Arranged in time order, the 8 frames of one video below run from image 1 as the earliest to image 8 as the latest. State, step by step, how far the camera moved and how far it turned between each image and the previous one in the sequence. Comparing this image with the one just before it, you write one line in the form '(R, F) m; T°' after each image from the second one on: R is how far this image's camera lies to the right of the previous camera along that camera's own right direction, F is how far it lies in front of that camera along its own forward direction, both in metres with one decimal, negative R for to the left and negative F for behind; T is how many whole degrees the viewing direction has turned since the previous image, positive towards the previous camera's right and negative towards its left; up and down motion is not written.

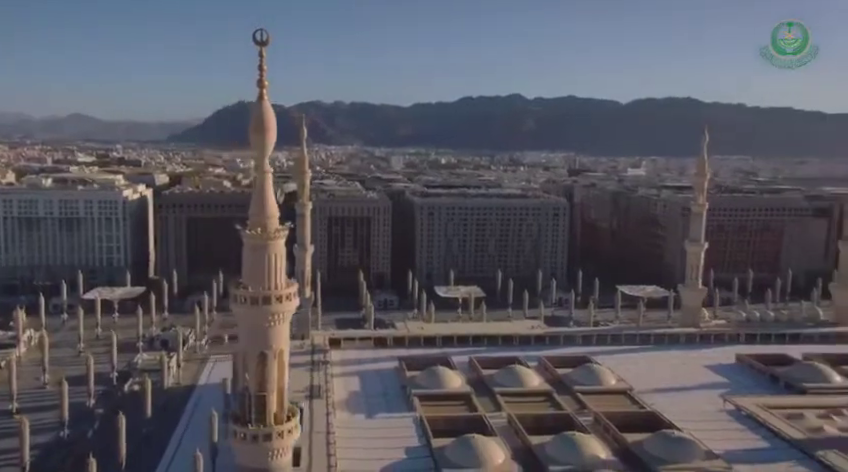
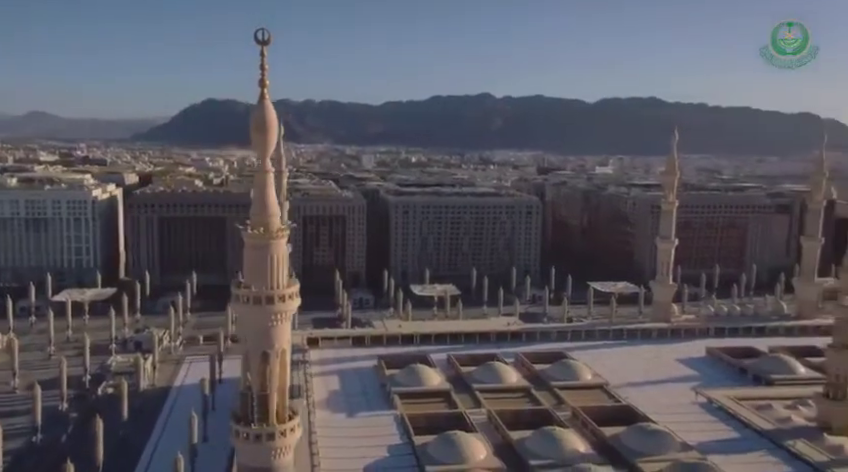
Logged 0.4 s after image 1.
(-0.8, -0.2) m; +3°
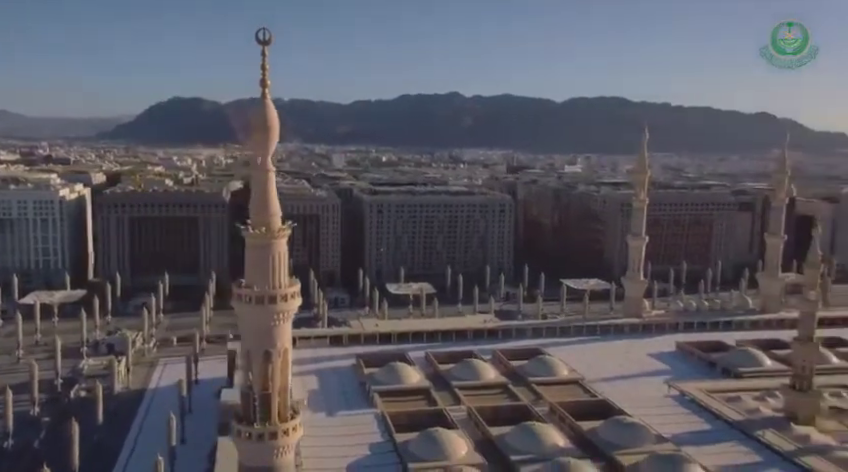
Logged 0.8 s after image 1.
(-0.8, -0.2) m; +3°
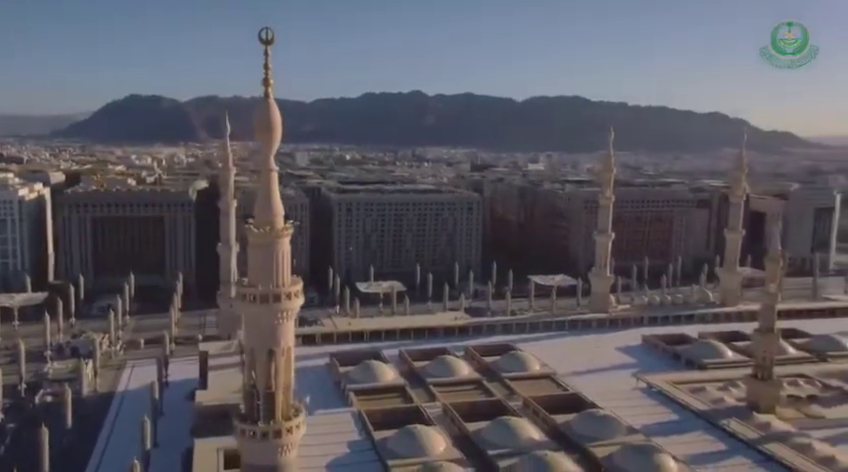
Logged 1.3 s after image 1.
(-1.0, -0.2) m; +4°
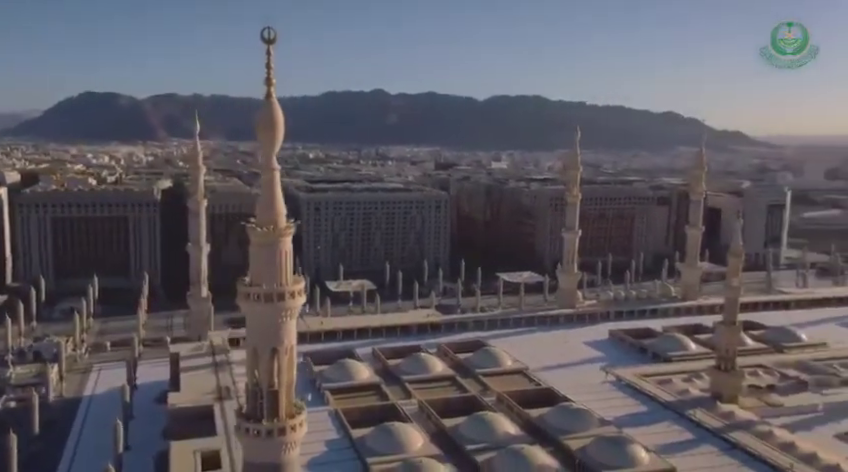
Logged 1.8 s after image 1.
(-1.0, -0.1) m; +4°
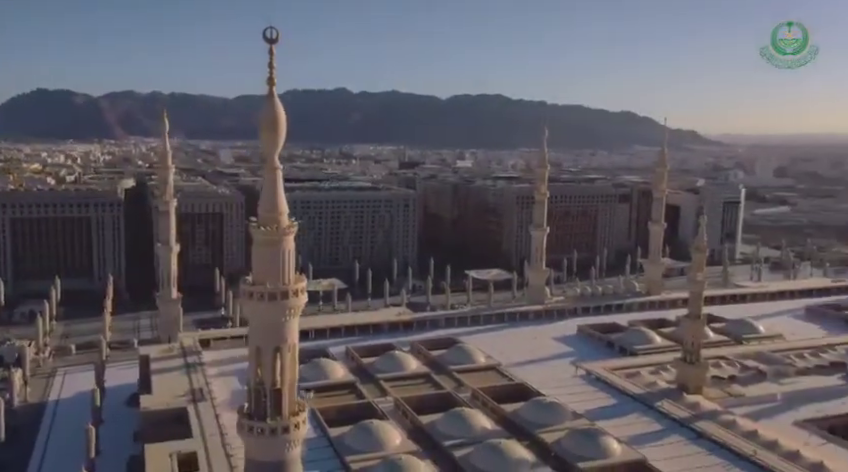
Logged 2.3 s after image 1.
(-1.0, -0.1) m; +4°
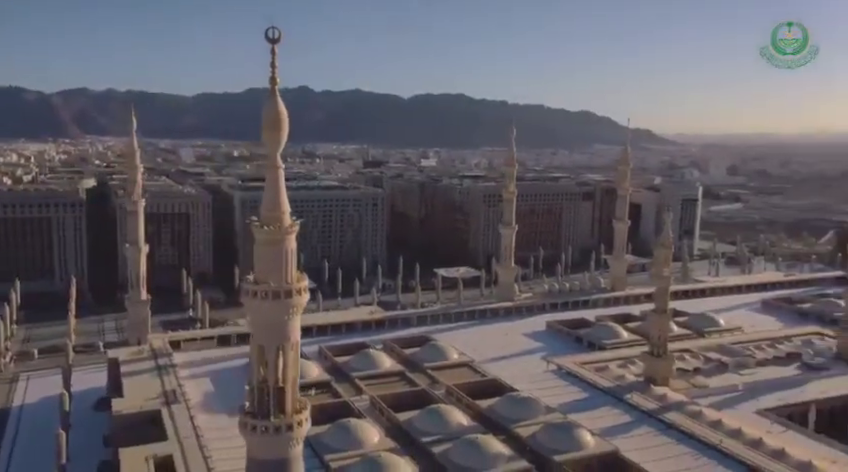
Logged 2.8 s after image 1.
(-1.0, 0.0) m; +4°
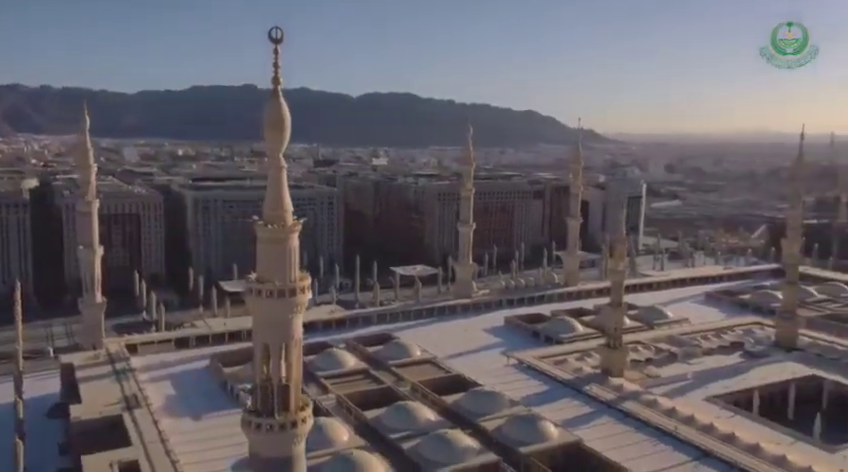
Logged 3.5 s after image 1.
(-1.3, 0.0) m; +5°
